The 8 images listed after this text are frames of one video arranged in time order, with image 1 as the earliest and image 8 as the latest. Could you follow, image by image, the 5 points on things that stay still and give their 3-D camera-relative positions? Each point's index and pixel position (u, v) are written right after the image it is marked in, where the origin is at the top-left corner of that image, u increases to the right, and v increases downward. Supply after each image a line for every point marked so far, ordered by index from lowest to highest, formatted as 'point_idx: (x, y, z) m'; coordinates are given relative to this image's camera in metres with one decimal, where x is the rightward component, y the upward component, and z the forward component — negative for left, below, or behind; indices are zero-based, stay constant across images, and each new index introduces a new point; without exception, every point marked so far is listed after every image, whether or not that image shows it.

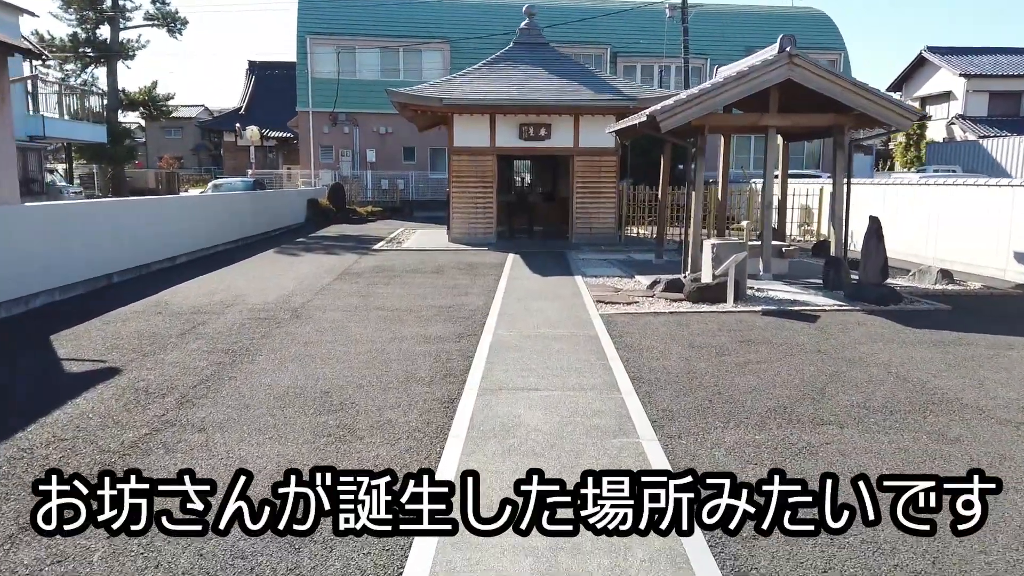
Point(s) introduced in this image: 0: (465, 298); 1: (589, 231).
0: (-0.6, -0.1, +9.8) m
1: (+1.8, +1.3, +18.0) m
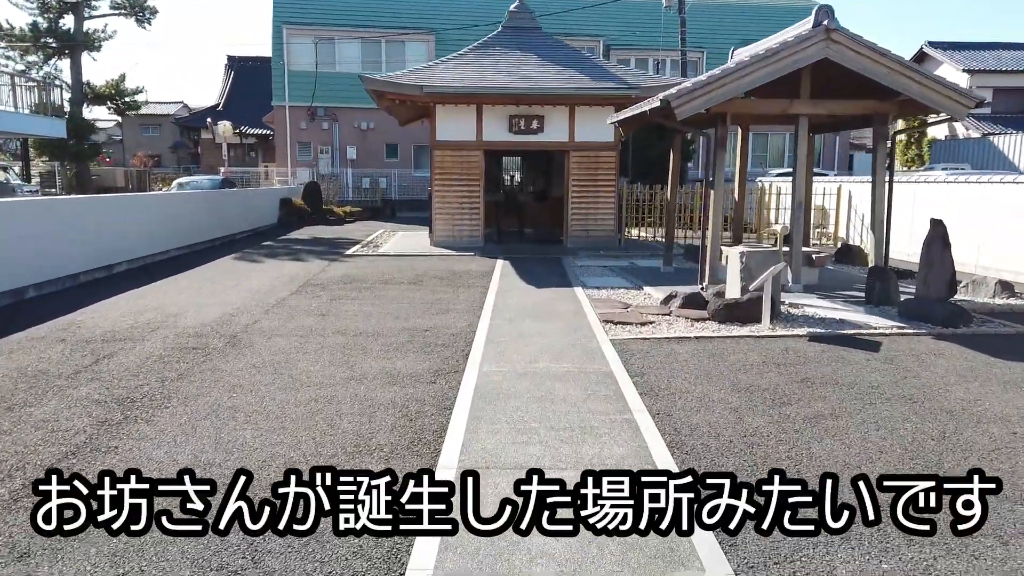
0: (-0.7, -0.3, +8.2) m
1: (+1.6, +1.2, +16.4) m
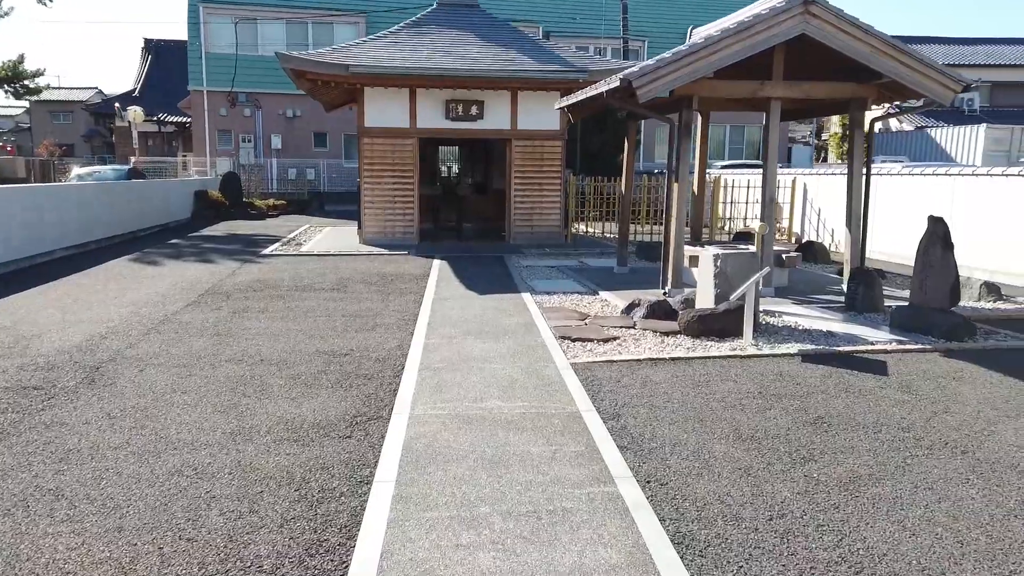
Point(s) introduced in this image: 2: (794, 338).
0: (-1.2, -0.4, +6.8) m
1: (+0.3, +1.1, +15.1) m
2: (+2.5, -0.4, +6.9) m
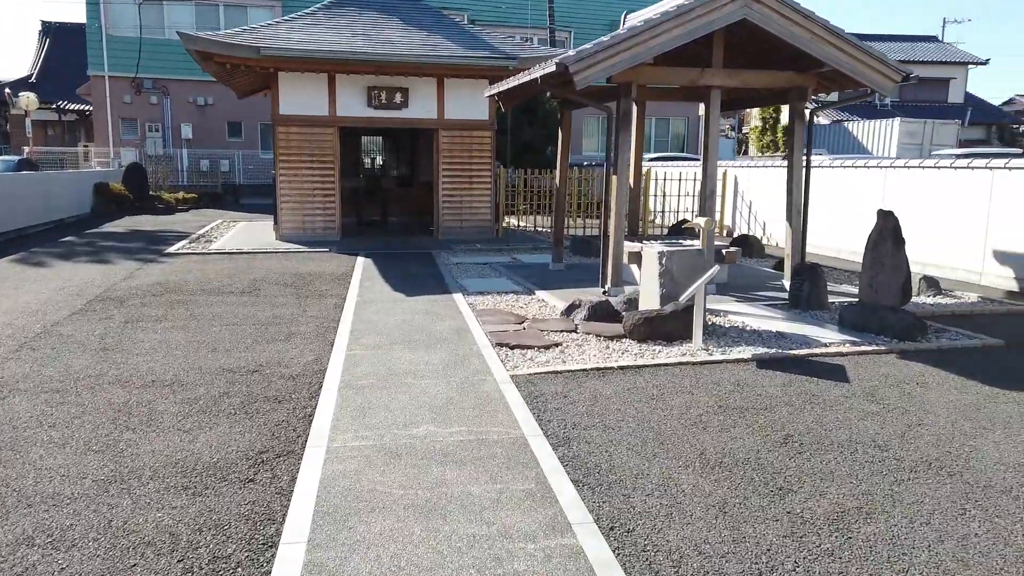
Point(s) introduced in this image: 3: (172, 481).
0: (-1.8, -0.5, +6.1) m
1: (-1.0, +1.2, +14.5) m
2: (+2.0, -0.4, +6.5) m
3: (-1.6, -0.9, +3.5) m
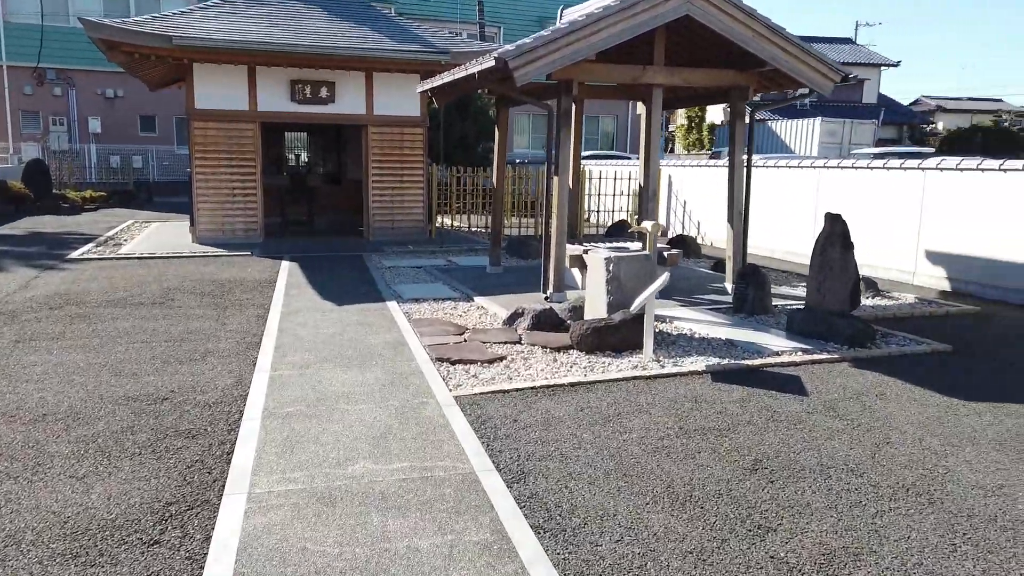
0: (-2.2, -0.6, +5.5) m
1: (-2.2, +1.1, +13.9) m
2: (+1.5, -0.5, +6.2) m
3: (-1.7, -1.0, +2.9) m
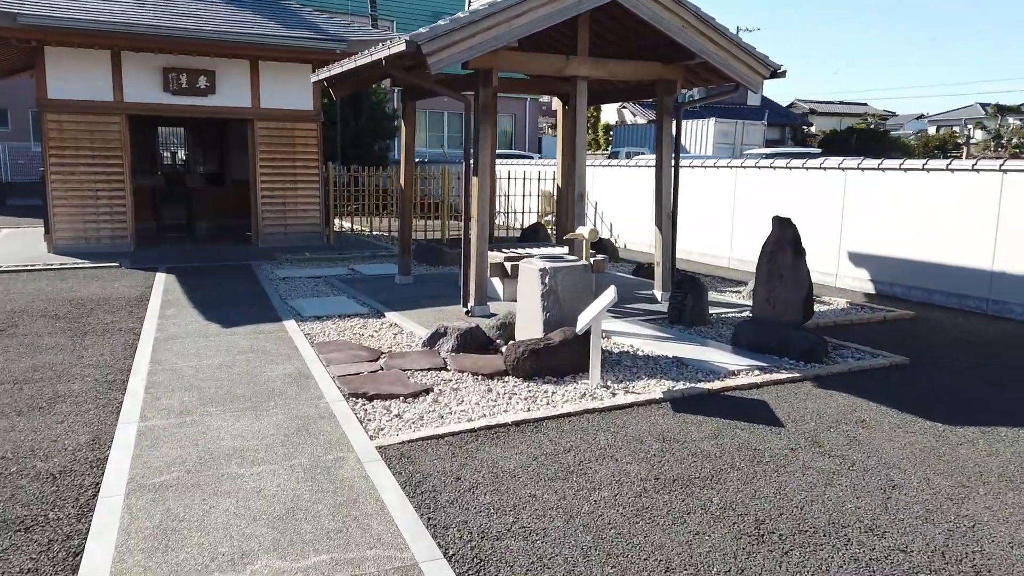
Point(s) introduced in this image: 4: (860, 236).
0: (-2.6, -0.8, +4.3) m
1: (-3.8, +1.0, +12.7) m
2: (+0.9, -0.6, +5.6) m
3: (-1.8, -1.2, +1.9) m
4: (+4.3, +0.6, +9.4) m
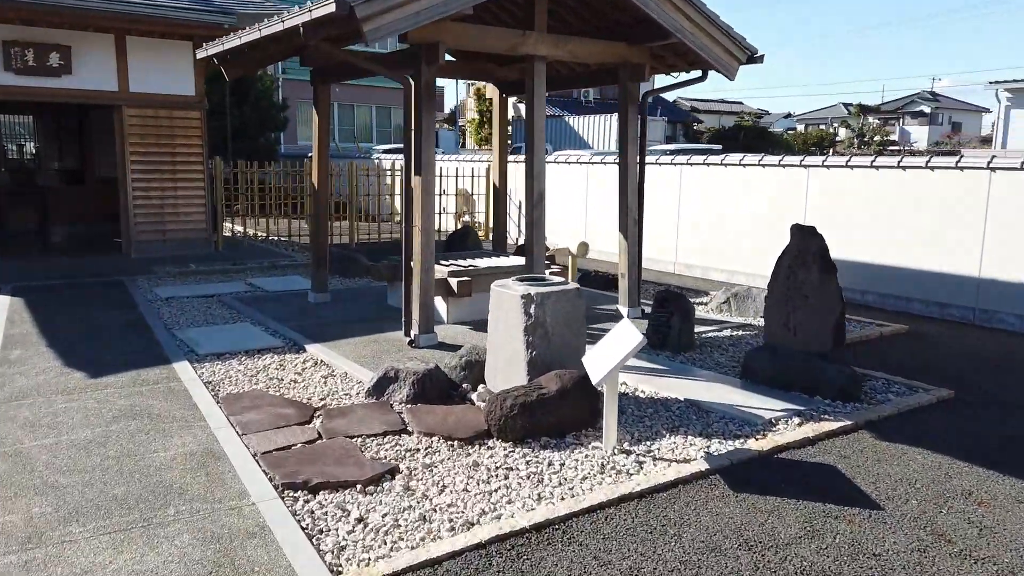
0: (-2.5, -1.0, +2.6) m
1: (-4.9, +0.7, +10.7) m
2: (+0.8, -0.8, +4.4) m
3: (-1.3, -1.4, +0.3) m
4: (+3.5, +0.6, +8.7) m
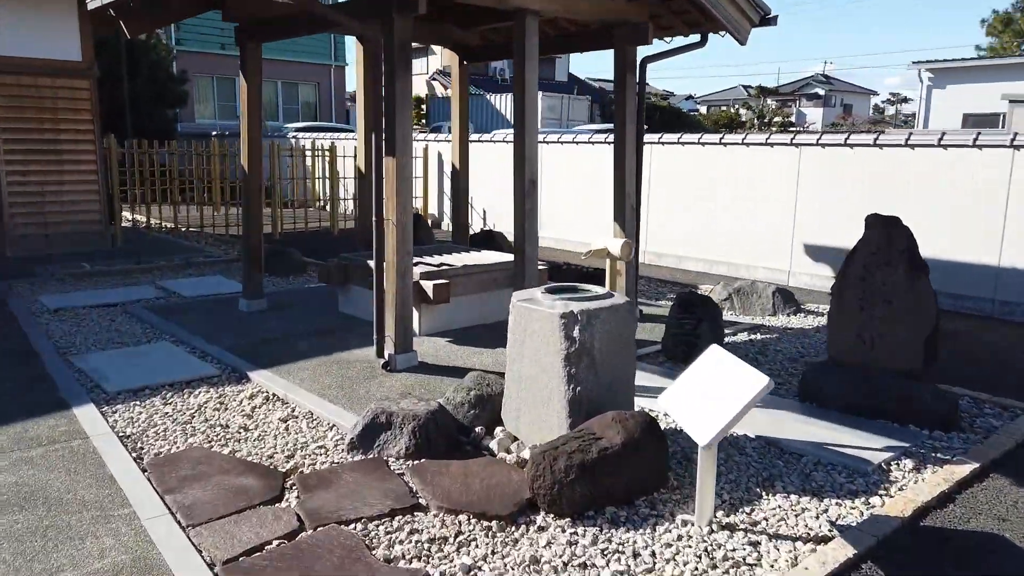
0: (-2.1, -1.2, +1.3) m
1: (-5.5, +0.7, +9.0) m
2: (+1.0, -0.8, +3.4) m
3: (-0.6, -1.6, -0.8) m
4: (+3.2, +0.7, +7.9) m
